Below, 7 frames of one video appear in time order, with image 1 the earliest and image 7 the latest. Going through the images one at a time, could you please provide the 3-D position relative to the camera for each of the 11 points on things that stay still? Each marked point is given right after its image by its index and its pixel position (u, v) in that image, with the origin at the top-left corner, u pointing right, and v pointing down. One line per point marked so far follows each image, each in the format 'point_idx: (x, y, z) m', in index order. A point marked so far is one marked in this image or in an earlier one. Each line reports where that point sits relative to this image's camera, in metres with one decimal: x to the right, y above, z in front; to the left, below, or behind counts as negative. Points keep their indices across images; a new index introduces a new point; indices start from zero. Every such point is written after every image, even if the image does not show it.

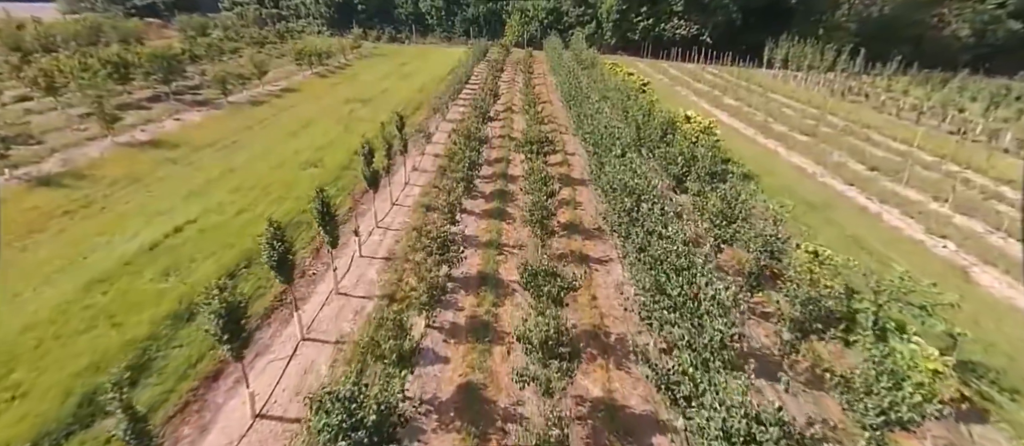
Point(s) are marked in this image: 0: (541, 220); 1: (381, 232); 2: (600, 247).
0: (+1.0, +0.1, +15.8) m
1: (-4.9, -0.3, +17.0) m
2: (+3.3, -0.9, +17.2) m
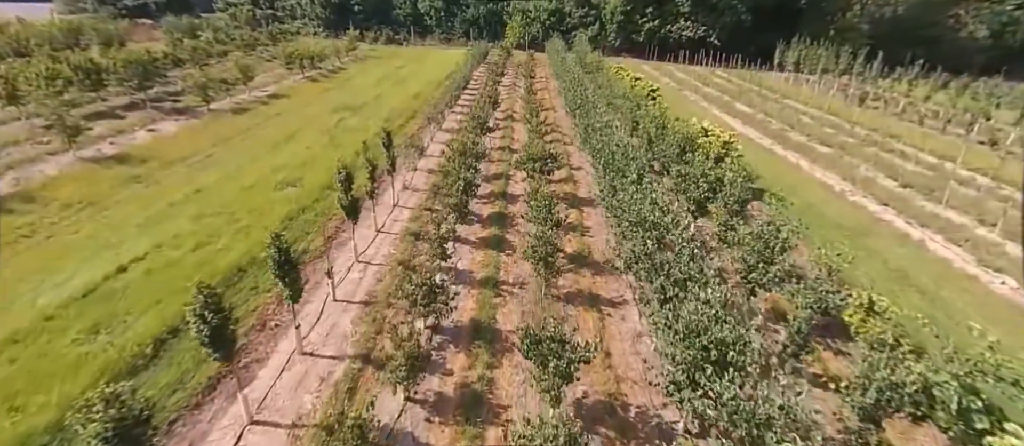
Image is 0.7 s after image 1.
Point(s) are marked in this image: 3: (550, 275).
0: (+1.0, -1.0, +13.6) m
1: (-4.9, -1.5, +14.9) m
2: (+3.3, -2.1, +15.0) m
3: (+1.2, -1.6, +13.8) m
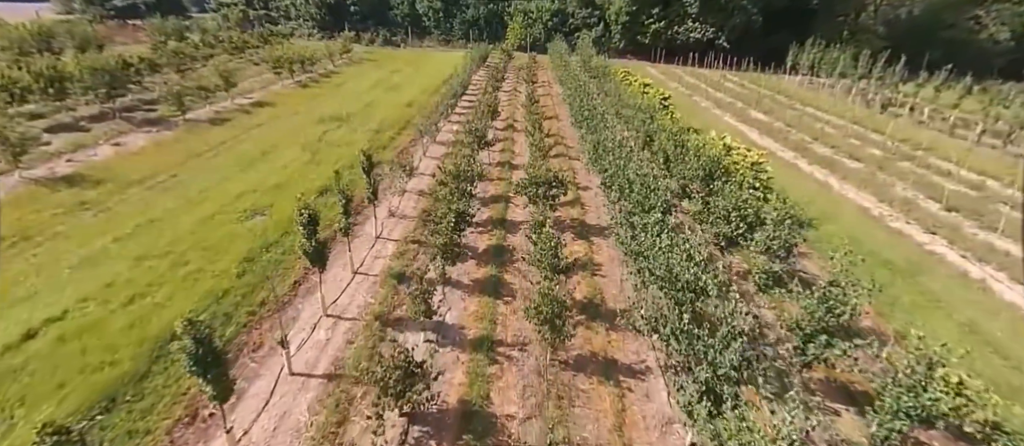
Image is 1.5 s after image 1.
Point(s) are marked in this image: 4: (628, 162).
0: (+1.0, -2.3, +11.1) m
1: (-5.0, -2.8, +12.3) m
2: (+3.3, -3.4, +12.5) m
3: (+1.1, -2.9, +11.2) m
4: (+4.9, +2.5, +19.3) m
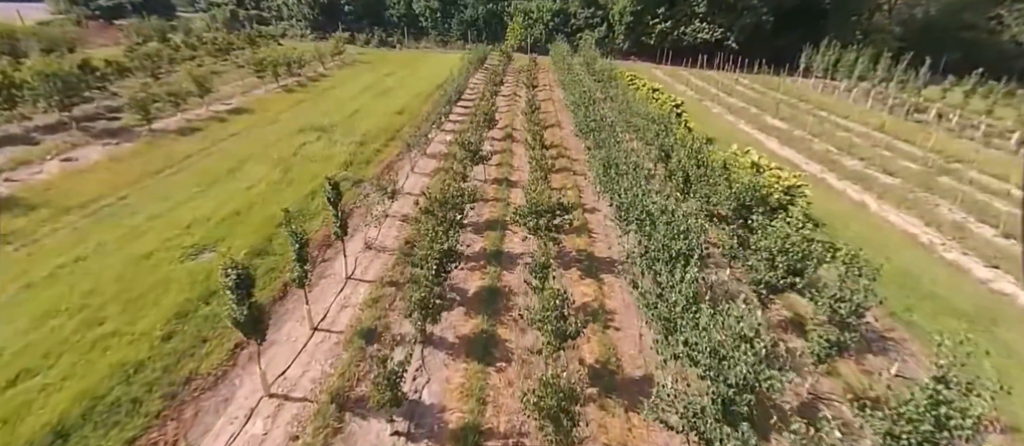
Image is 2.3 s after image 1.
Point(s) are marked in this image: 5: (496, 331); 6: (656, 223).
0: (+0.8, -3.6, +8.4) m
1: (-5.1, -4.0, +9.6) m
2: (+3.1, -4.6, +9.8) m
3: (+1.0, -4.1, +8.5) m
4: (+4.8, +1.3, +16.6) m
5: (-0.4, -3.0, +12.7) m
6: (+4.2, 0.0, +13.3) m
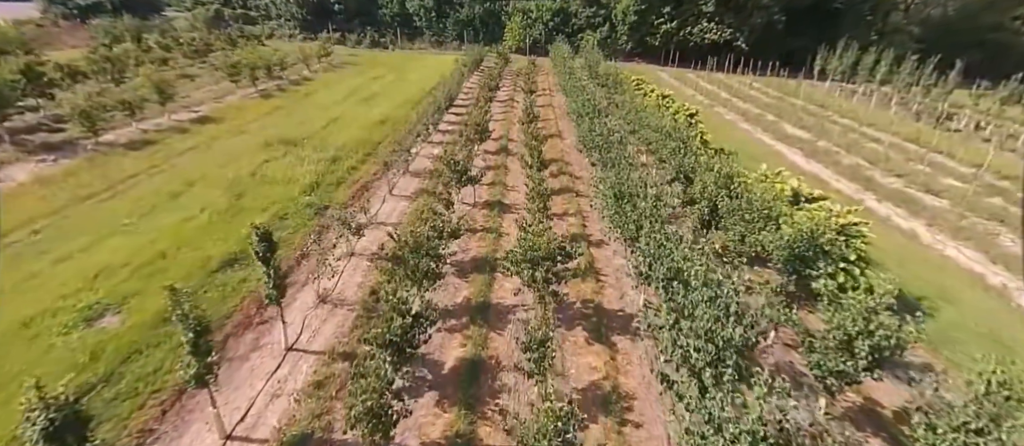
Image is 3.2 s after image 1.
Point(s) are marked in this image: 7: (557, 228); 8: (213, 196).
0: (+0.5, -4.9, +5.2) m
1: (-5.4, -5.4, +6.4) m
2: (+2.8, -6.0, +6.6) m
3: (+0.7, -5.5, +5.3) m
4: (+4.5, -0.1, +13.4) m
5: (-0.8, -4.4, +9.5) m
6: (+3.9, -1.4, +10.1) m
7: (+1.8, -0.2, +18.6) m
8: (-11.9, +1.1, +18.1) m
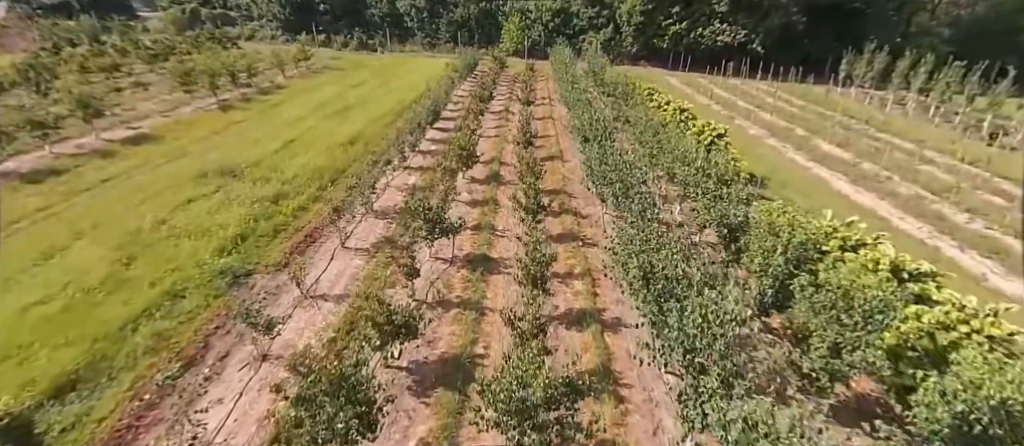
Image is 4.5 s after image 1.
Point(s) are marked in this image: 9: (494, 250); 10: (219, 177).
0: (+0.1, -7.1, +0.5) m
1: (-5.9, -7.5, +1.8) m
2: (+2.4, -8.1, +1.9) m
3: (+0.2, -7.6, +0.6) m
4: (+4.1, -2.2, +8.7) m
5: (-1.2, -6.6, +4.8) m
6: (+3.5, -3.6, +5.4) m
7: (+1.4, -2.3, +13.9) m
8: (-12.3, -1.1, +13.4) m
9: (-0.6, -1.0, +16.6) m
10: (-12.6, +1.9, +19.4) m
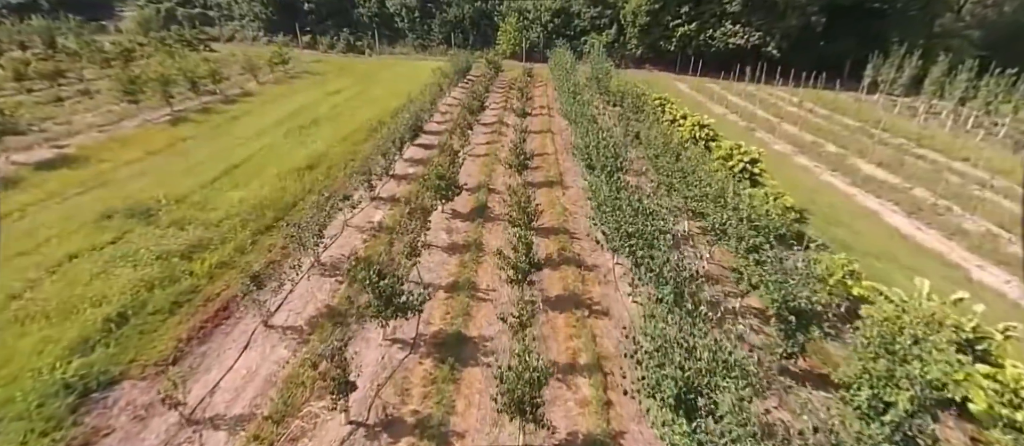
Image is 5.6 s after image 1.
0: (-0.4, -8.9, -3.6) m
1: (-6.4, -9.3, -2.3) m
2: (+1.9, -9.9, -2.2) m
3: (-0.3, -9.4, -3.5) m
4: (+3.6, -4.1, +4.6) m
5: (-1.7, -8.4, +0.8) m
6: (+3.0, -5.4, +1.3) m
7: (+0.9, -4.2, +9.8) m
8: (-12.8, -2.9, +9.3) m
9: (-1.1, -2.8, +12.5) m
10: (-13.0, +0.1, +15.3) m
